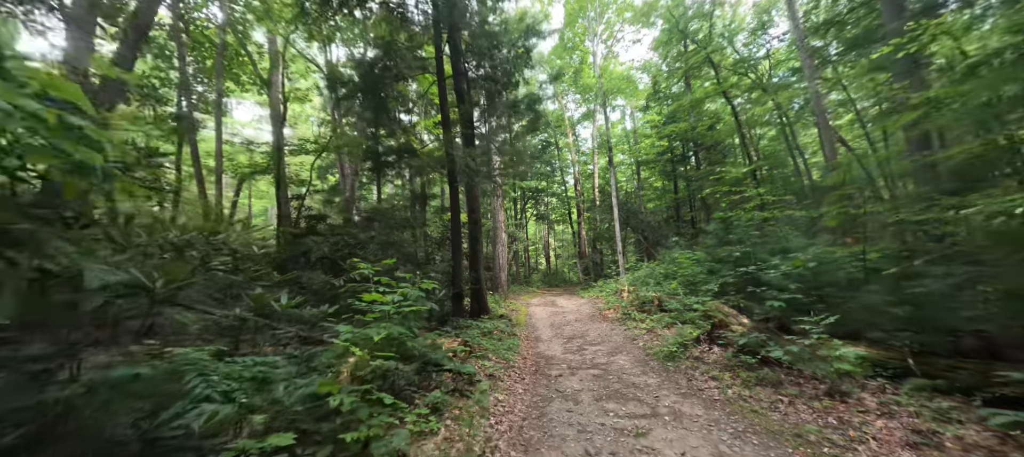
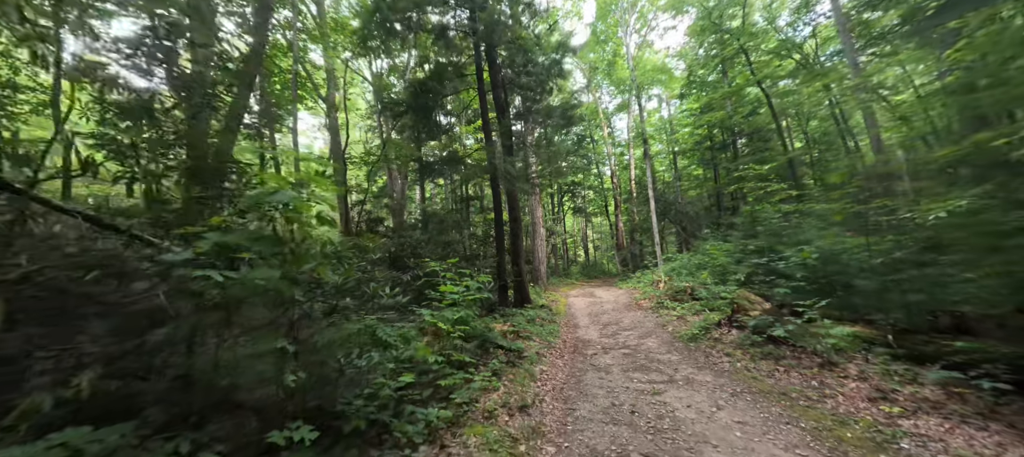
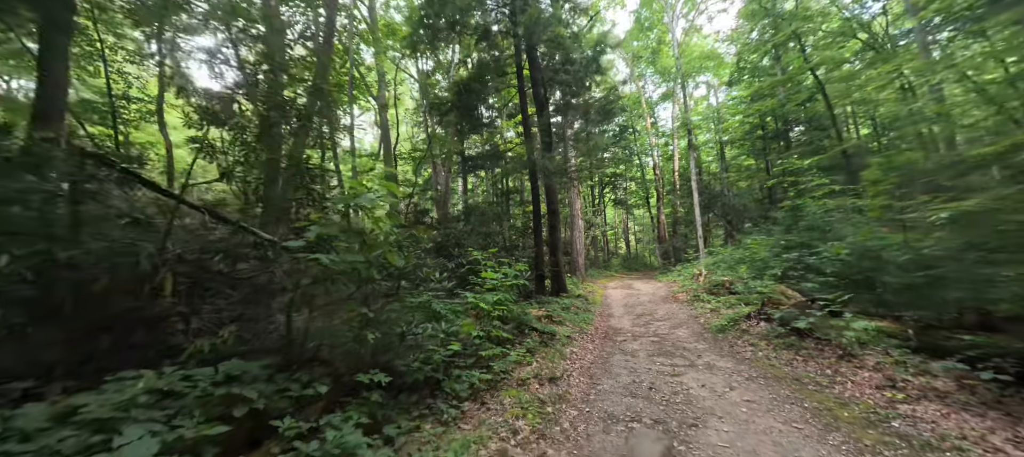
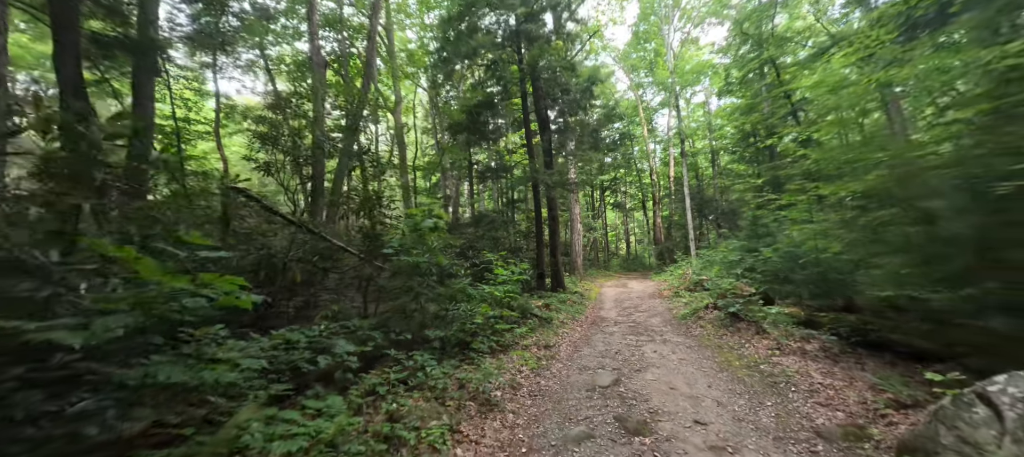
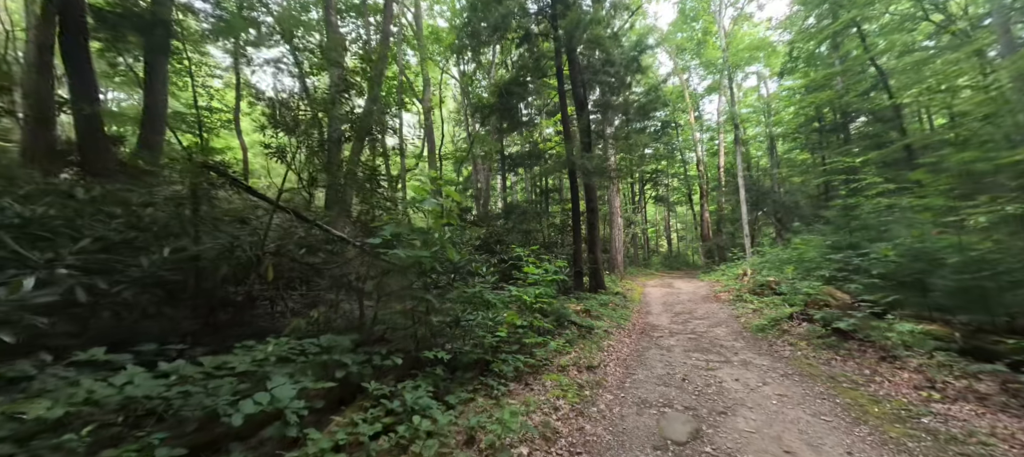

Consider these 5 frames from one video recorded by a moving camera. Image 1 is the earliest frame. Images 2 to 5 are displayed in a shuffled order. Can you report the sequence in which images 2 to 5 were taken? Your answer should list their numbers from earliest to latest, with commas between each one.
2, 3, 5, 4
